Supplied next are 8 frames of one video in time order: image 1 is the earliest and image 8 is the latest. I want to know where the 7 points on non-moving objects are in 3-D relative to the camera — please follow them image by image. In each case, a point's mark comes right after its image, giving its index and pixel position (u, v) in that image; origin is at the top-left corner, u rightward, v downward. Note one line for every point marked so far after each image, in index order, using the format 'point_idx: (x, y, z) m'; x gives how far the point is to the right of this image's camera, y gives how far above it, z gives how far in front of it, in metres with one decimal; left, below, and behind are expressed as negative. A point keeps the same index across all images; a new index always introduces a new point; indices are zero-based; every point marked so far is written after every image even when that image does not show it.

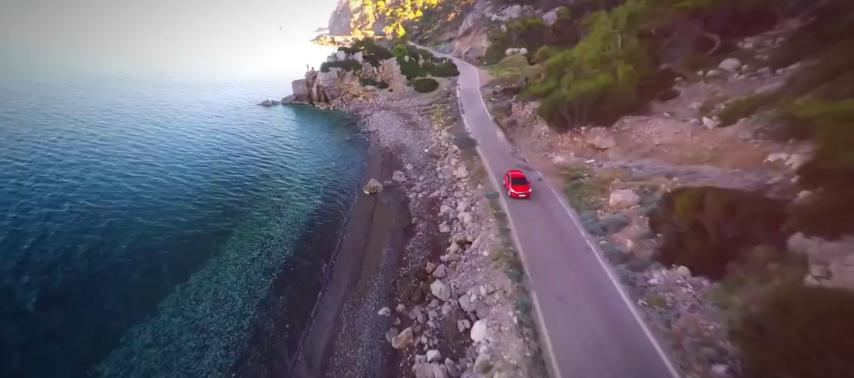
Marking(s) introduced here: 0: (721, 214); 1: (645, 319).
0: (+14.6, -1.1, +15.4) m
1: (+9.6, -5.3, +14.2) m
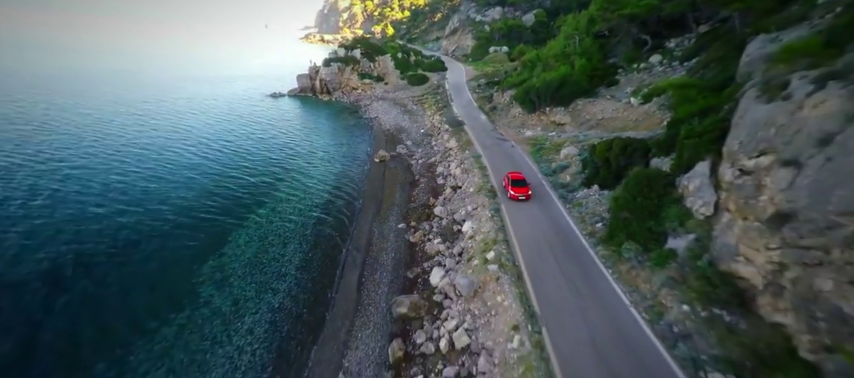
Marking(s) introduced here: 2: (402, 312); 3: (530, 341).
0: (+15.1, +3.2, +25.1) m
1: (+10.1, -1.1, +23.7) m
2: (-1.6, -6.7, +17.4) m
3: (+3.5, -6.2, +11.6) m
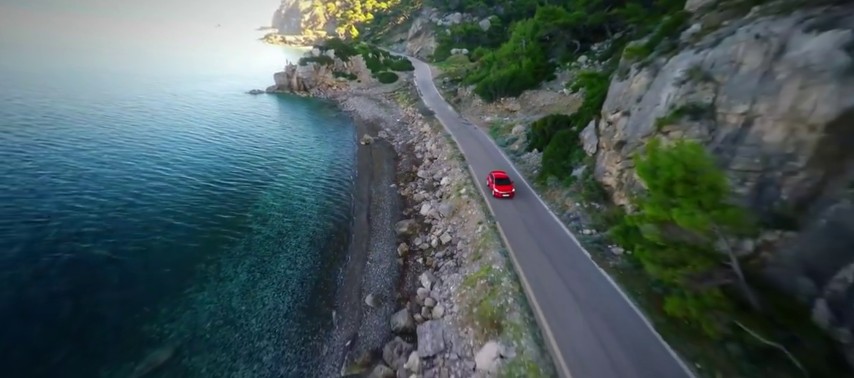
0: (+13.4, +7.4, +35.1) m
1: (+8.8, +2.9, +33.2) m
2: (-2.0, -3.1, +25.8) m
3: (+3.6, -2.3, +20.5) m
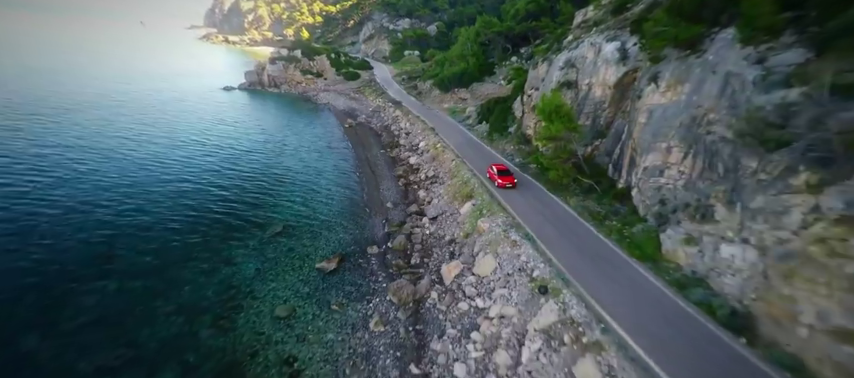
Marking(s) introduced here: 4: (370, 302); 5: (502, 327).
0: (+10.1, +13.2, +49.4) m
1: (+6.0, +8.6, +46.8) m
2: (-3.3, +2.1, +37.9) m
3: (+3.0, +3.2, +33.5) m
4: (-3.2, -6.5, +18.7) m
5: (+3.4, -6.5, +14.9) m
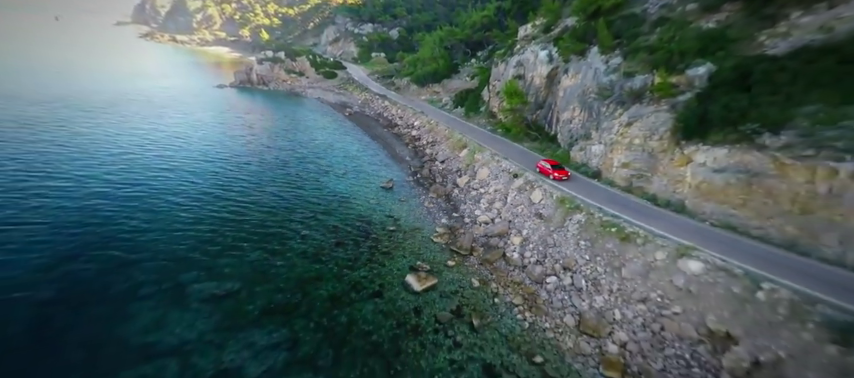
0: (+7.7, +19.5, +65.8) m
1: (+4.2, +14.7, +62.8) m
2: (-3.5, +7.8, +52.7) m
3: (+3.2, +9.2, +49.2) m
4: (-0.6, -0.7, +33.7) m
5: (+6.5, -0.4, +30.8) m
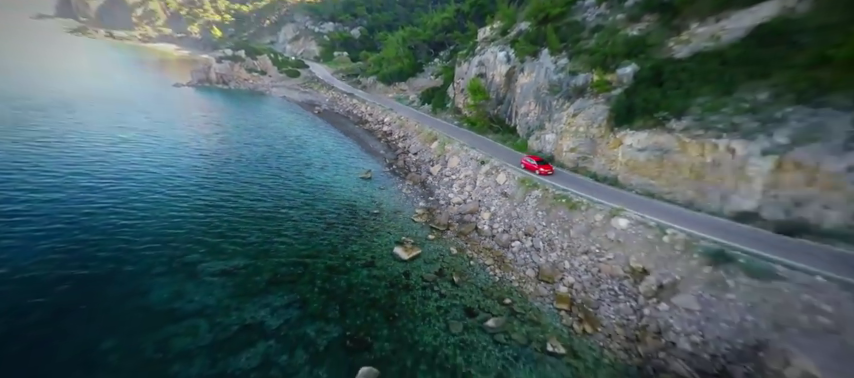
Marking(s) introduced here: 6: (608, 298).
0: (+0.9, +21.0, +69.6) m
1: (-2.1, +16.1, +66.2) m
2: (-8.5, +9.0, +55.4) m
3: (-1.4, +10.6, +52.6) m
4: (-3.2, +0.5, +36.8) m
5: (+4.1, +1.1, +34.7) m
6: (+10.8, -6.5, +19.6) m
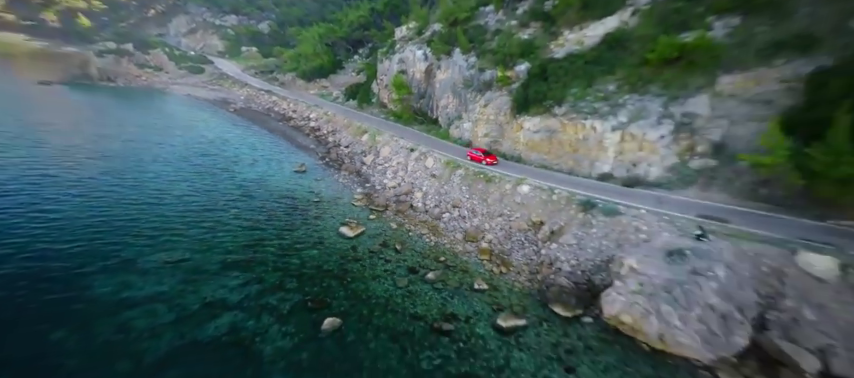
0: (-15.8, +22.3, +71.2) m
1: (-17.6, +17.1, +67.3) m
2: (-20.9, +9.6, +55.5) m
3: (-13.6, +11.7, +54.3) m
4: (-11.1, +1.6, +38.7) m
5: (-3.6, +2.7, +38.2) m
6: (+6.8, -4.3, +25.0) m
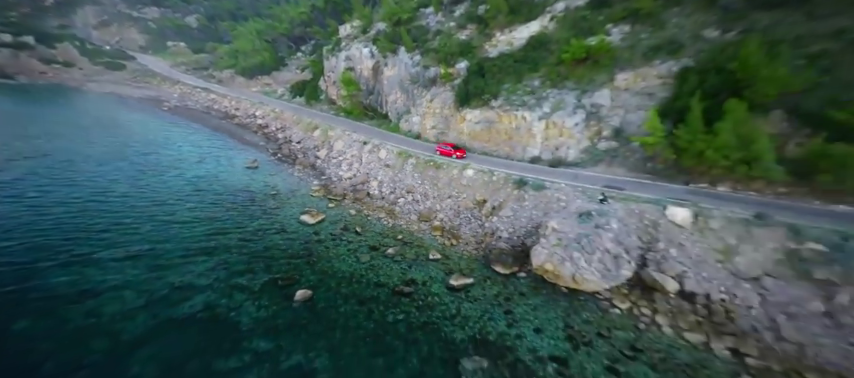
0: (-27.3, +22.7, +70.7) m
1: (-28.2, +17.4, +66.6) m
2: (-29.4, +9.8, +54.4) m
3: (-22.1, +12.2, +54.3) m
4: (-16.8, +2.3, +39.3) m
5: (-9.4, +3.7, +39.9) m
6: (+3.2, -2.8, +28.4) m
